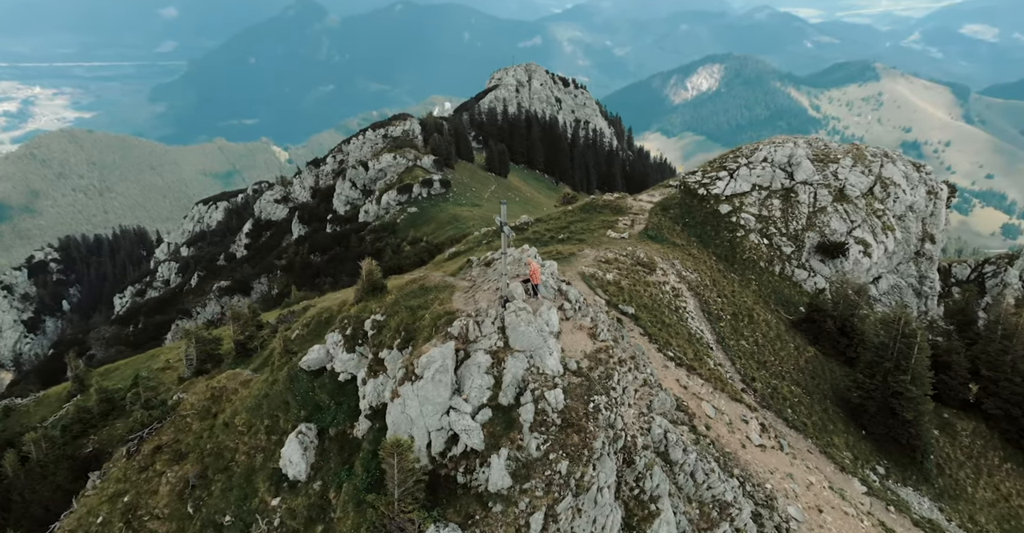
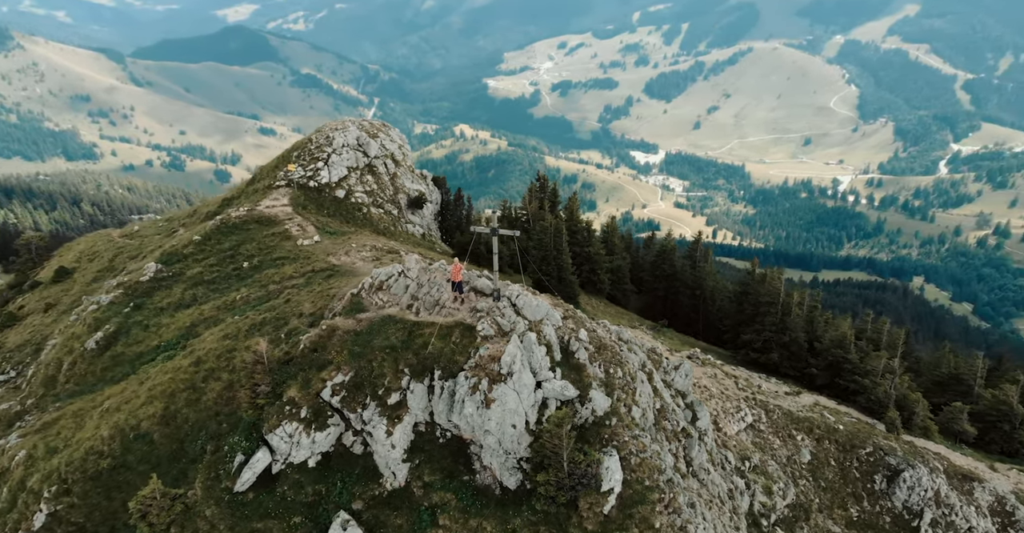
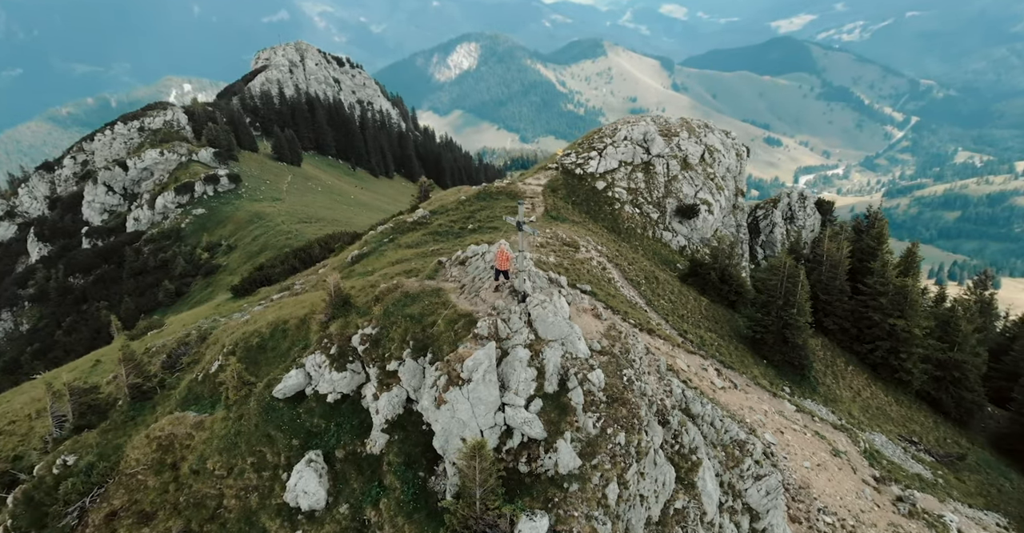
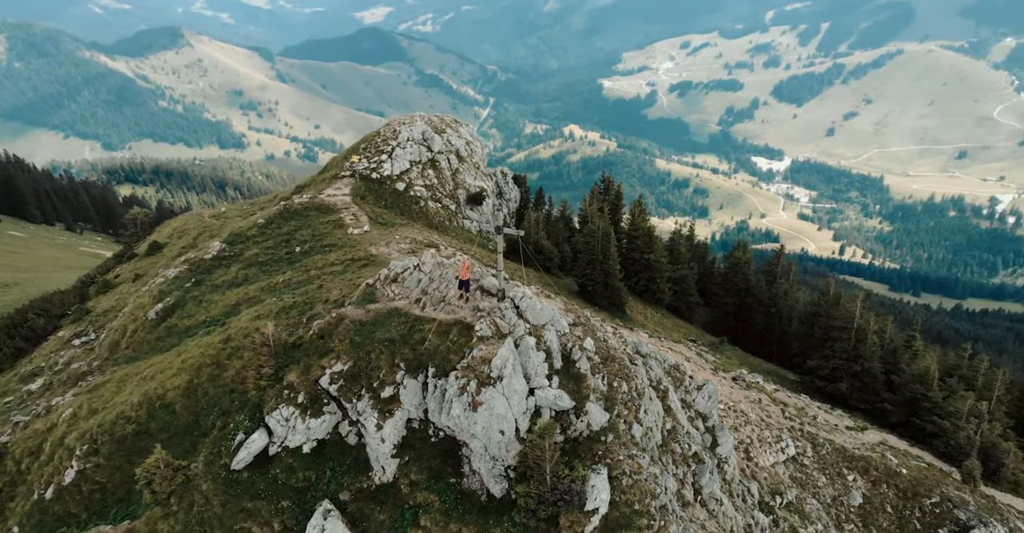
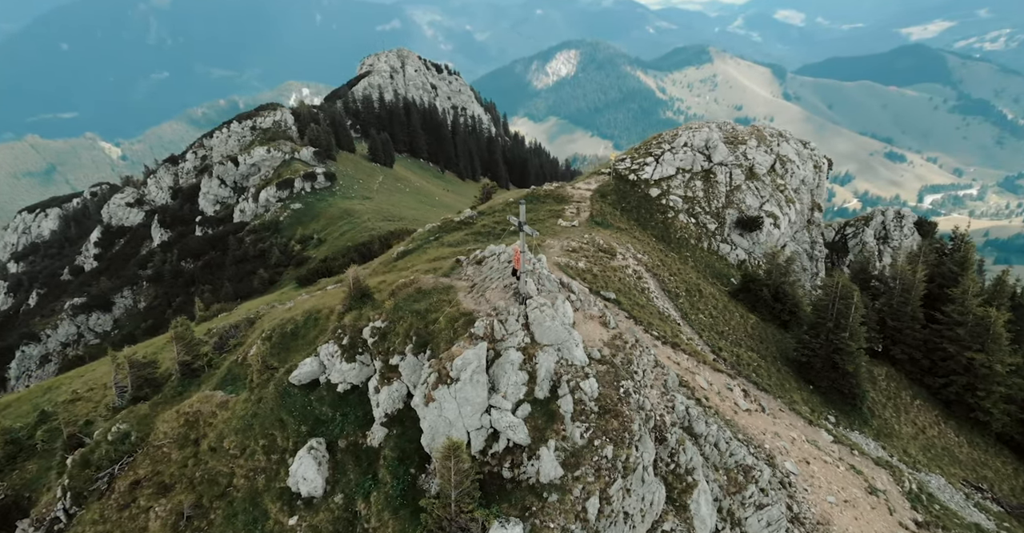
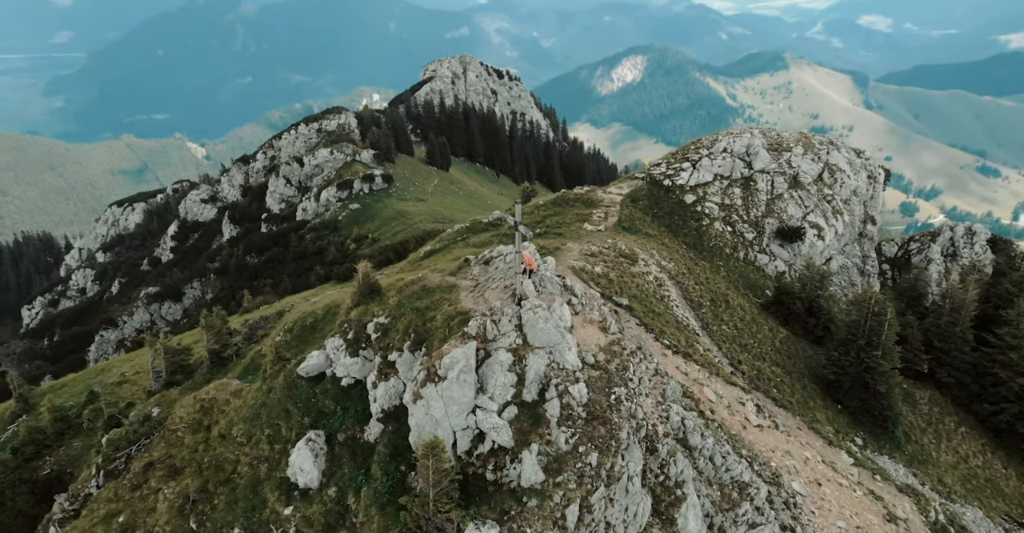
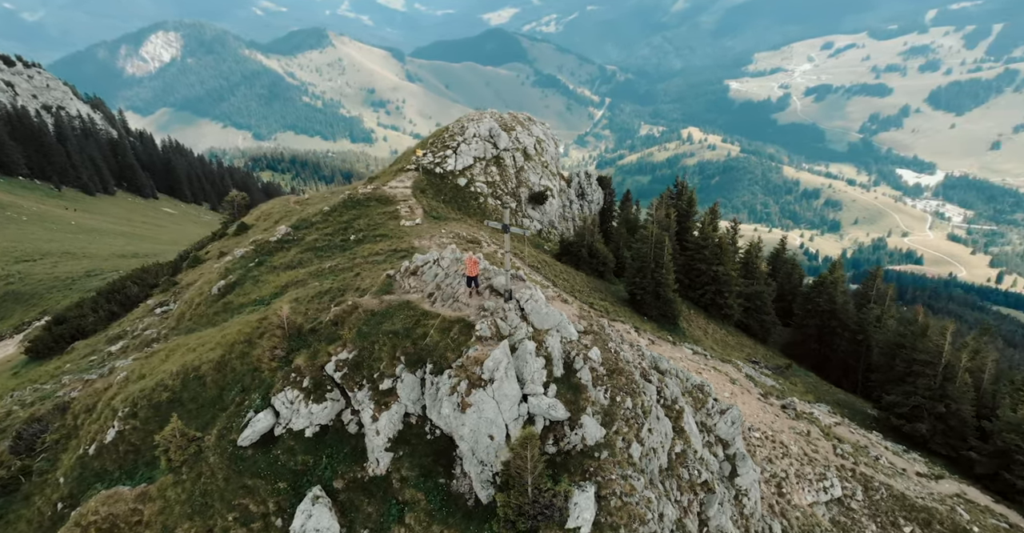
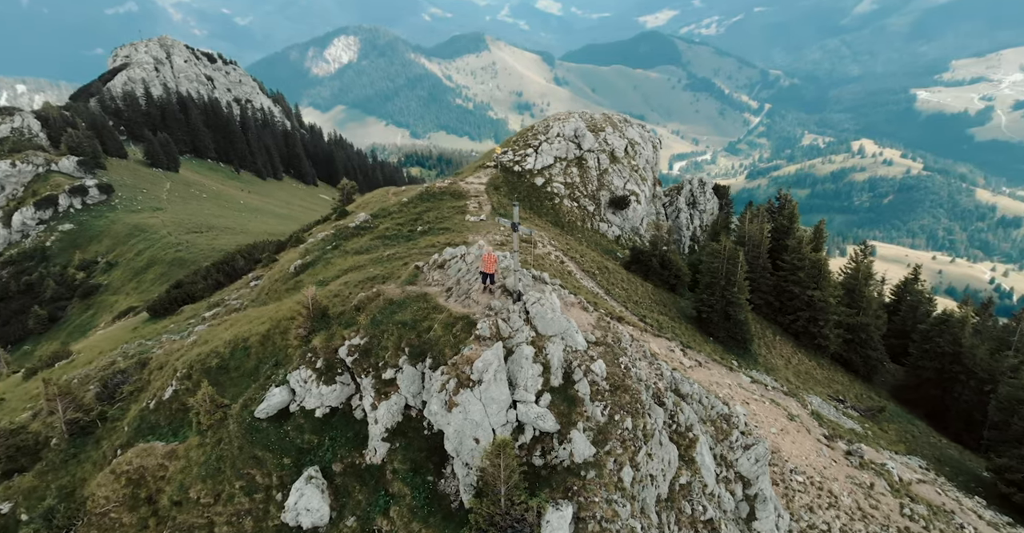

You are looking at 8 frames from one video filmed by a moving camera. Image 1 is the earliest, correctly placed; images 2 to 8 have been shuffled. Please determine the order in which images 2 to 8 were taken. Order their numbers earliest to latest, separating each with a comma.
6, 5, 3, 8, 7, 4, 2
